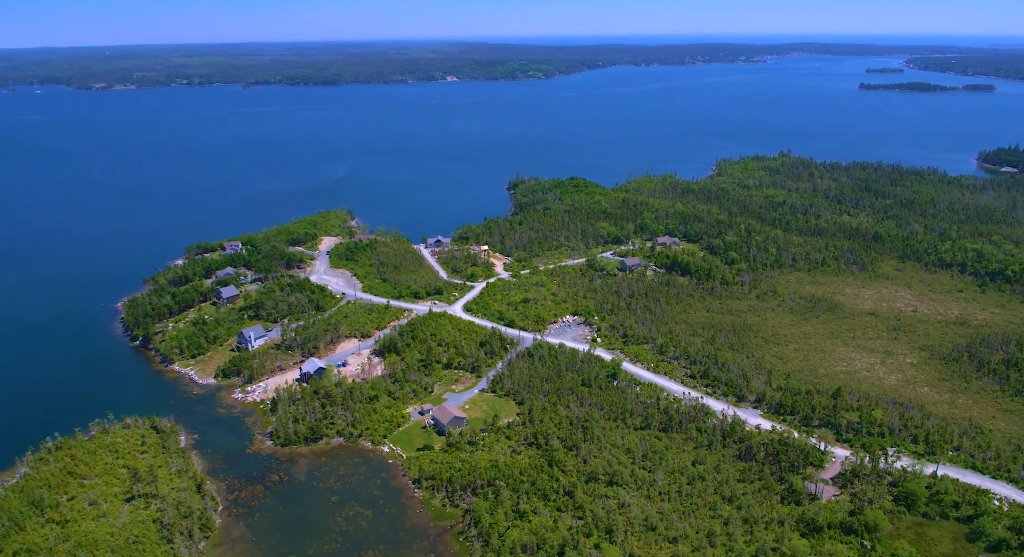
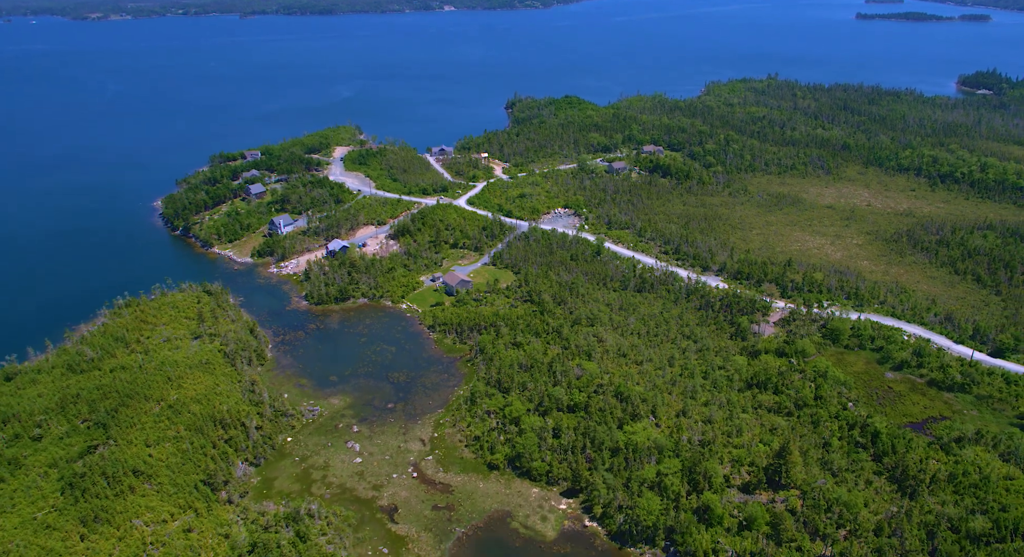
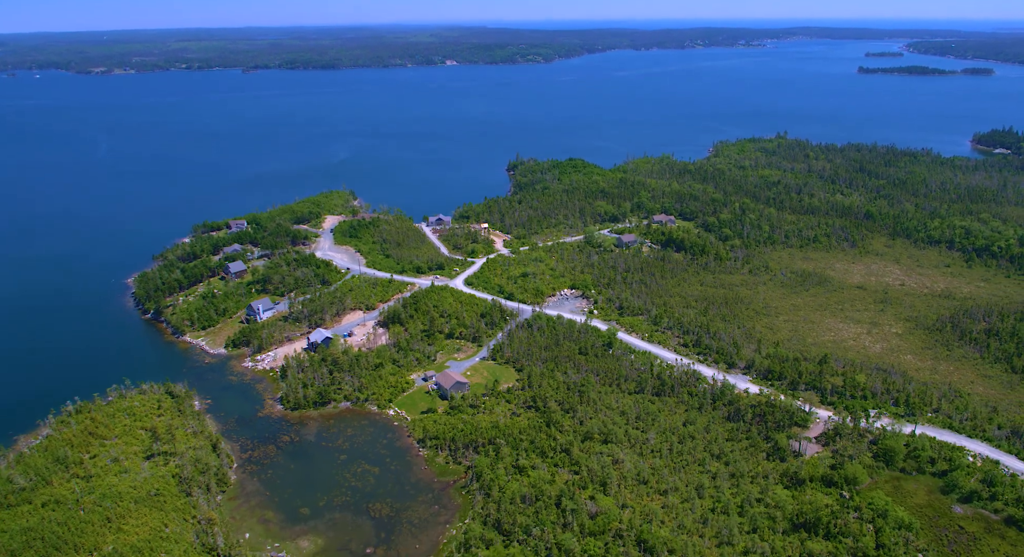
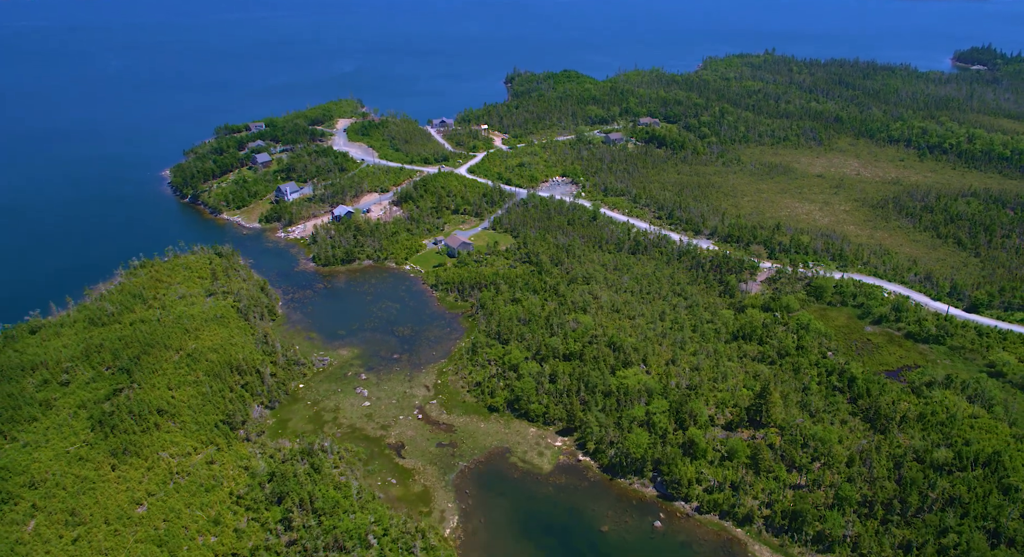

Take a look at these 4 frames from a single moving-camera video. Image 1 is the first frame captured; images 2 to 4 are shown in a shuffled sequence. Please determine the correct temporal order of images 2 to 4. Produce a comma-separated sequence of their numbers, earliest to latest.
3, 2, 4
